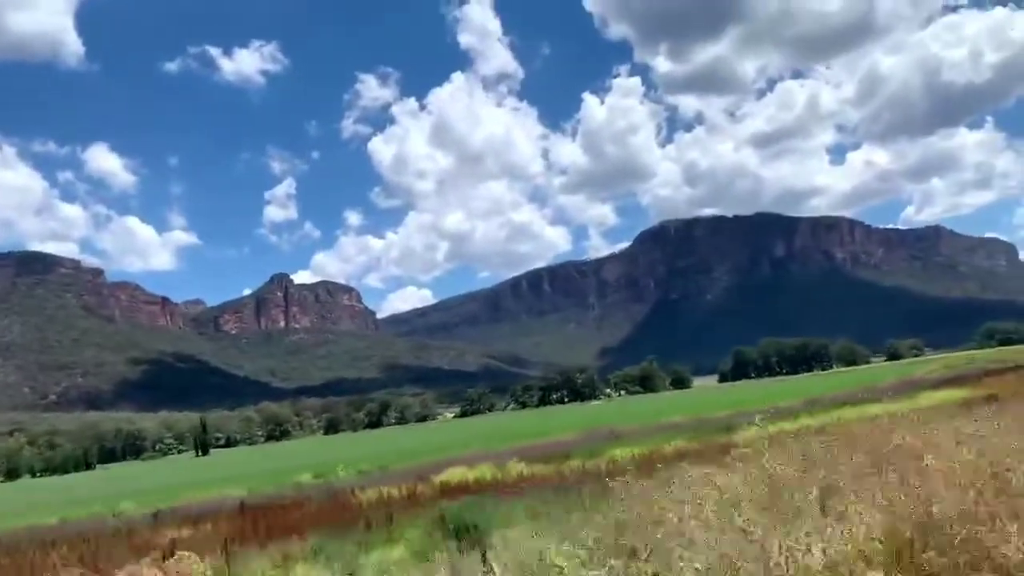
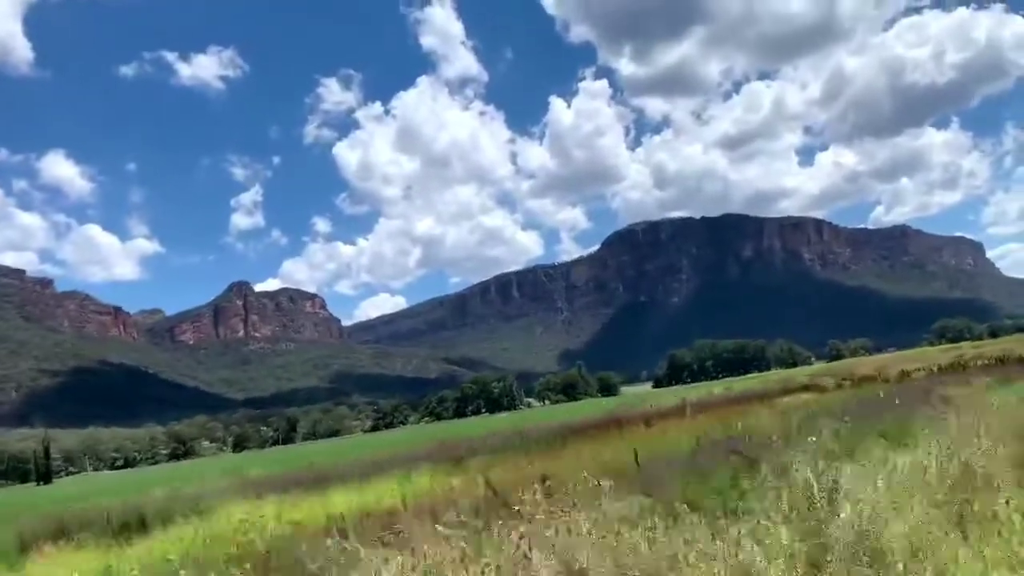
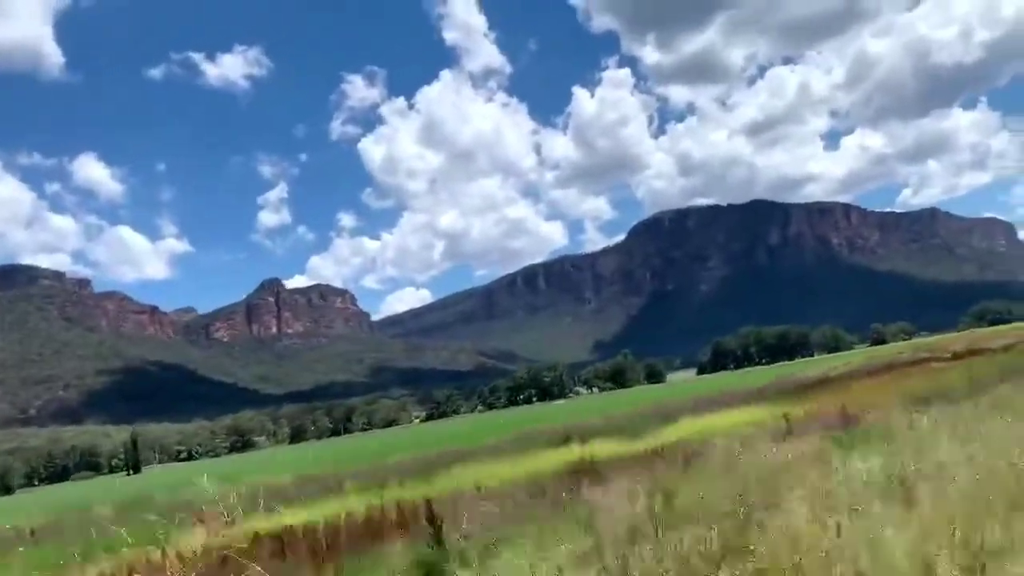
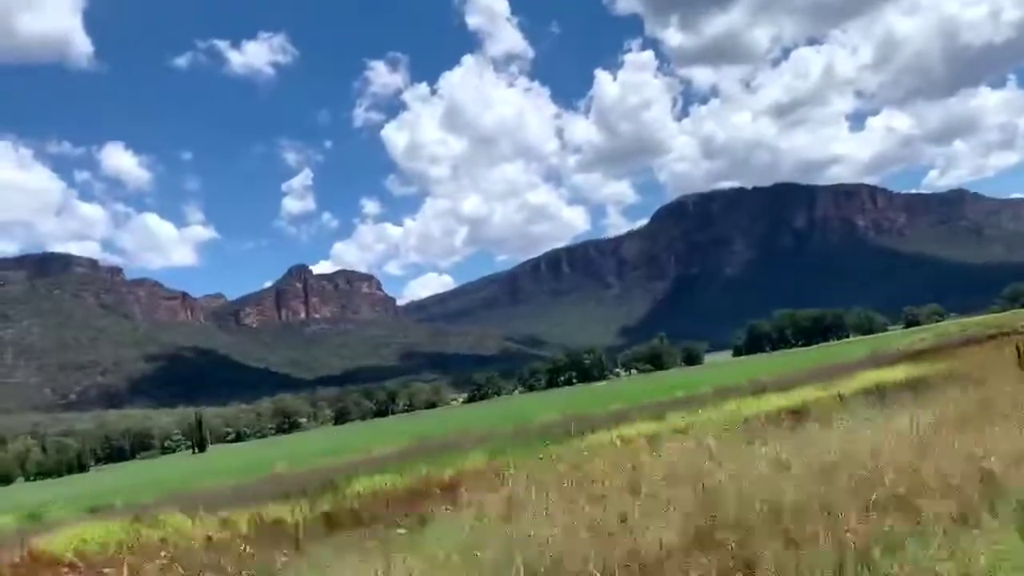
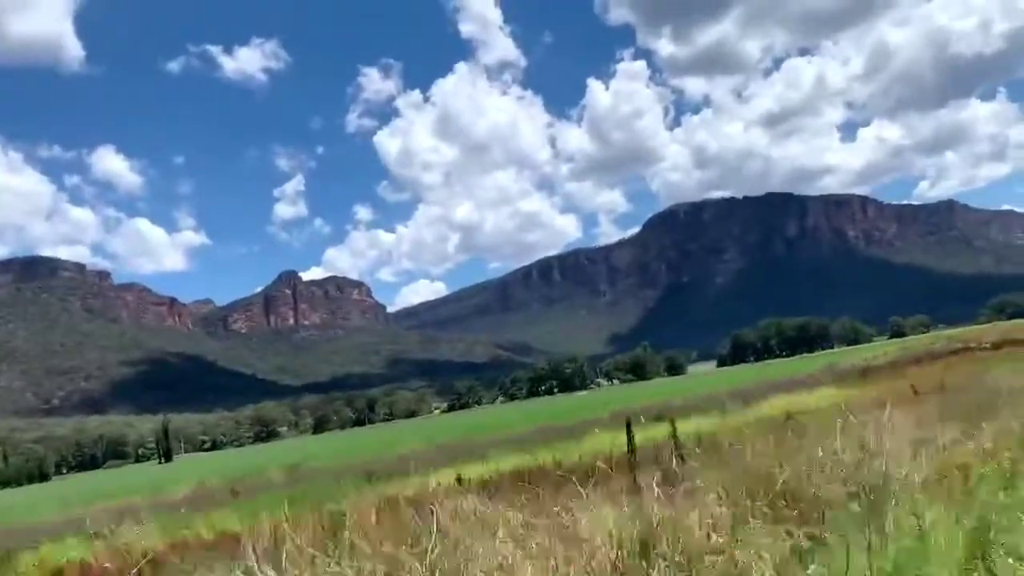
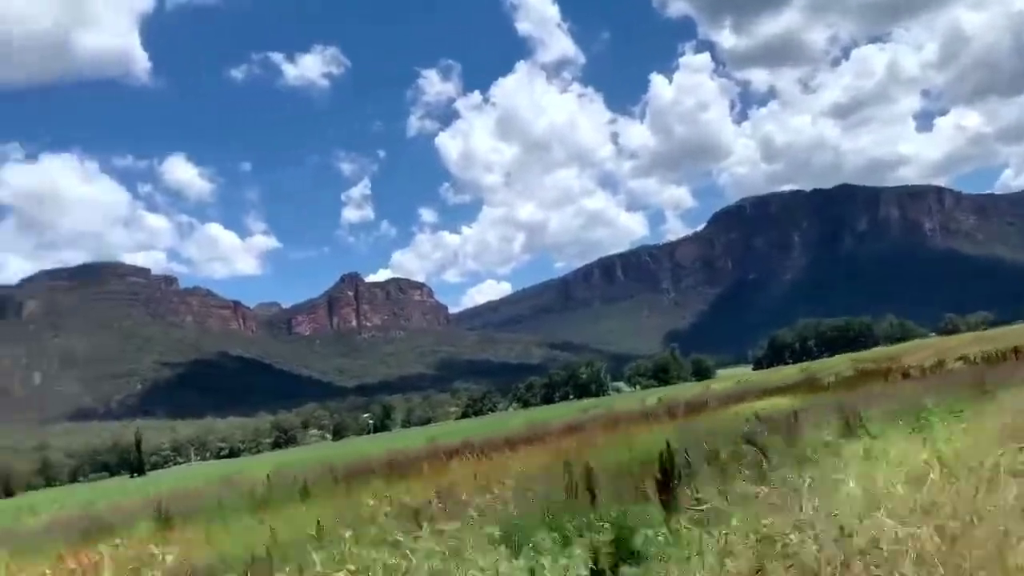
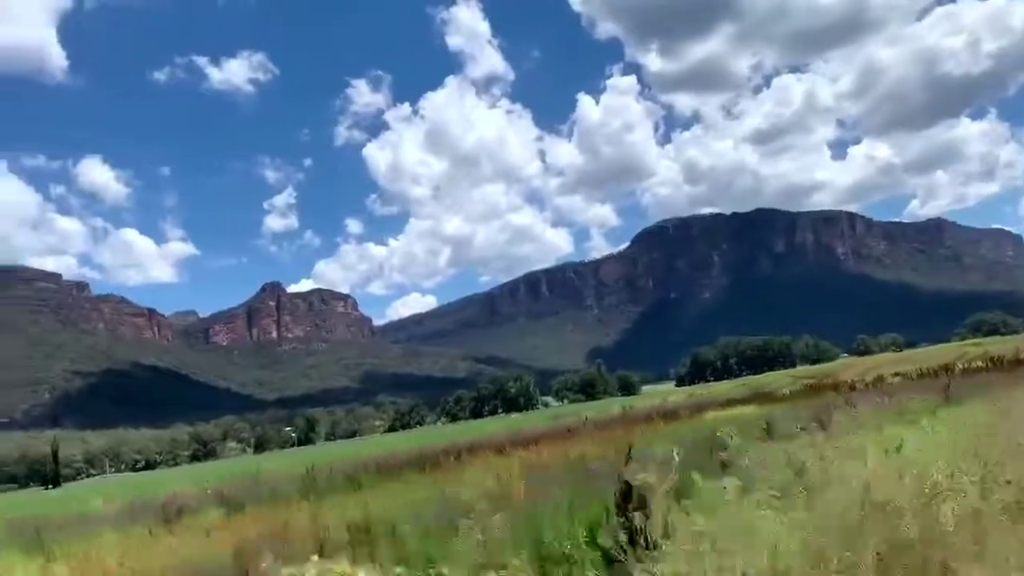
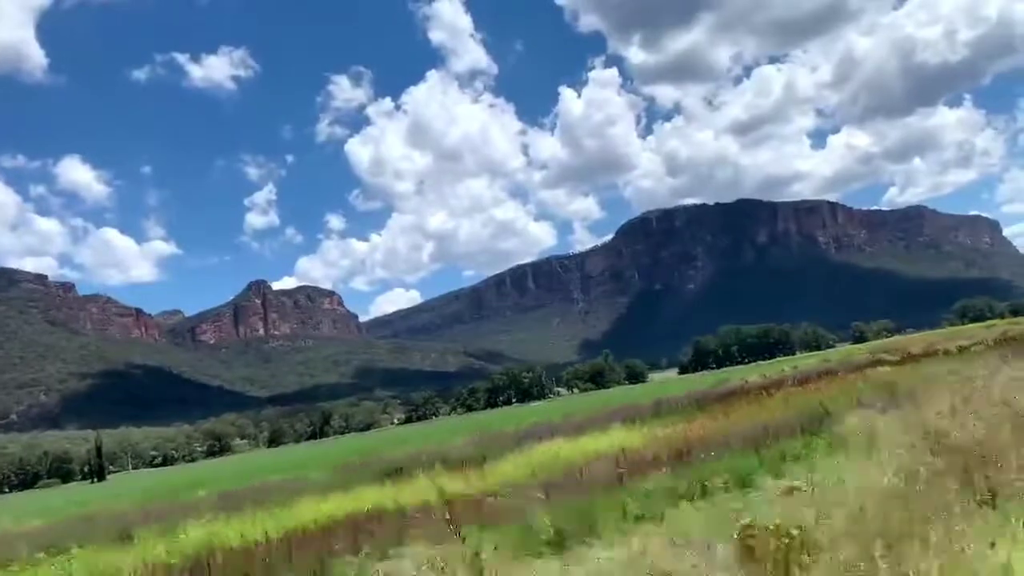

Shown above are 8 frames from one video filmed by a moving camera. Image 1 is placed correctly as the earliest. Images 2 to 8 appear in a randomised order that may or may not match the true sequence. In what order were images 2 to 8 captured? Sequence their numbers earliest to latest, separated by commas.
4, 5, 3, 8, 2, 7, 6
